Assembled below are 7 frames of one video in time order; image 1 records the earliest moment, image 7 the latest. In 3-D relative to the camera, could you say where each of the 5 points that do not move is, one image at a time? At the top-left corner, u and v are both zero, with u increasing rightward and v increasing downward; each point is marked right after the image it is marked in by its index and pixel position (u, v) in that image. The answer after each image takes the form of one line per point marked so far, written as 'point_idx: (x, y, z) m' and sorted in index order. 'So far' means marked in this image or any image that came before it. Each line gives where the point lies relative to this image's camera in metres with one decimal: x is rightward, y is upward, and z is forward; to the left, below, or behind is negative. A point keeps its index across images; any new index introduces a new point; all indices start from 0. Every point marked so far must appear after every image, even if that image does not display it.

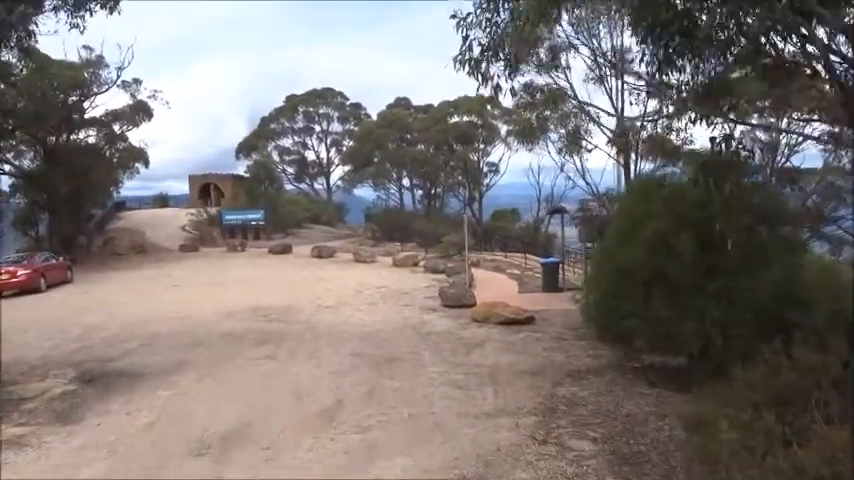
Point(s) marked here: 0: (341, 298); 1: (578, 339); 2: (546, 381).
0: (-1.6, -1.1, +15.4) m
1: (+2.1, -1.4, +11.5) m
2: (+1.2, -1.4, +8.3) m
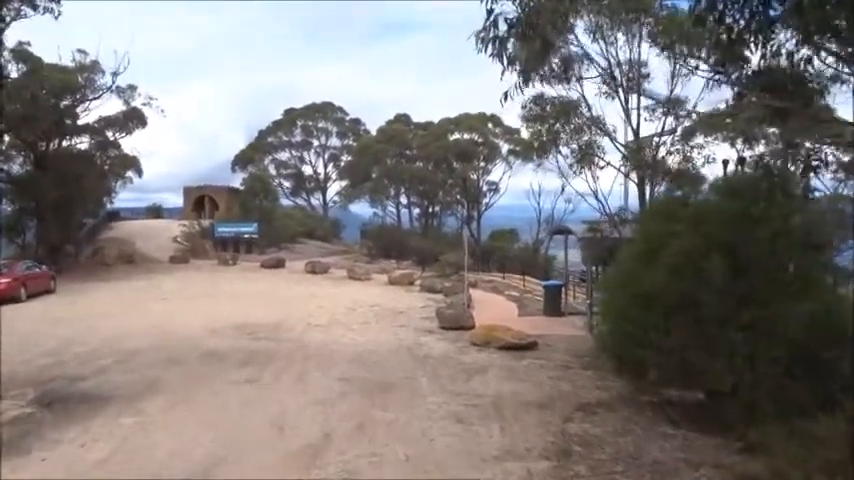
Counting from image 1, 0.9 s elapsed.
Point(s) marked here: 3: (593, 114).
0: (-1.7, -1.4, +14.7) m
1: (+2.1, -1.7, +10.8) m
2: (+1.2, -1.6, +7.6) m
3: (+2.3, +1.8, +11.3) m
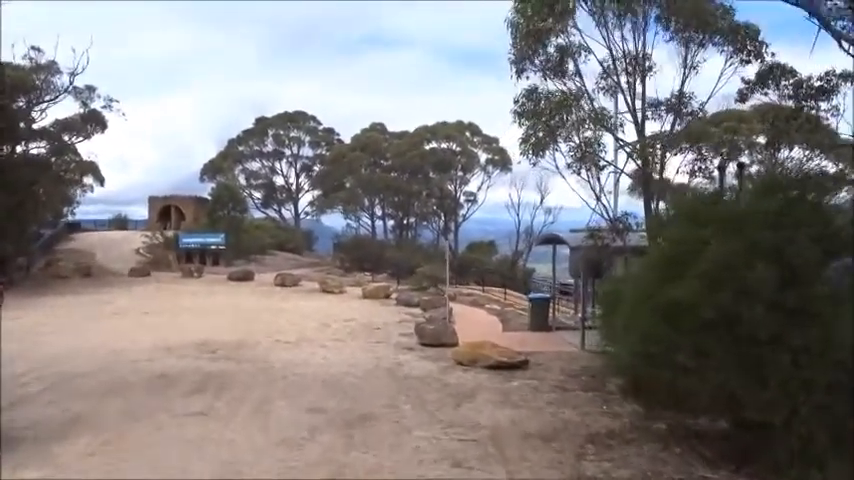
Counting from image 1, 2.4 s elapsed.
0: (-2.0, -1.5, +13.4) m
1: (+1.8, -1.8, +9.7) m
2: (+1.1, -1.6, +6.4) m
3: (+2.1, +1.7, +10.3) m
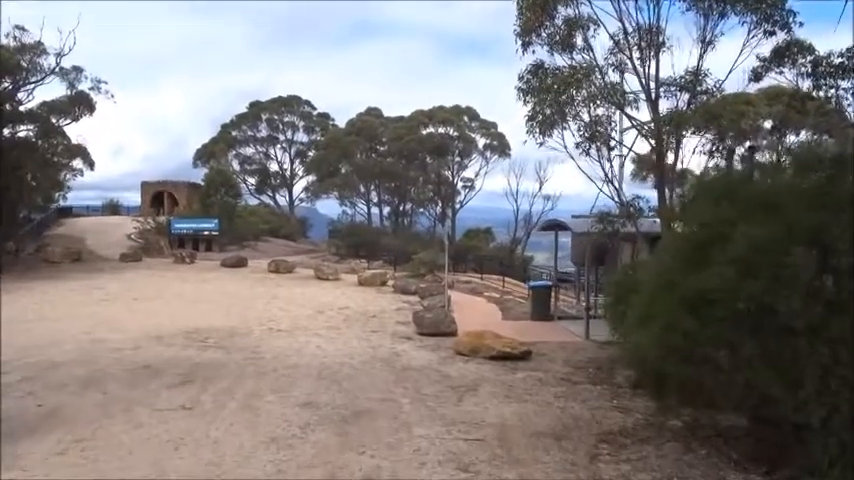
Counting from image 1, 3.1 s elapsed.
0: (-2.0, -1.3, +12.9) m
1: (+1.8, -1.6, +9.2) m
2: (+1.1, -1.5, +5.9) m
3: (+2.1, +1.9, +9.7) m
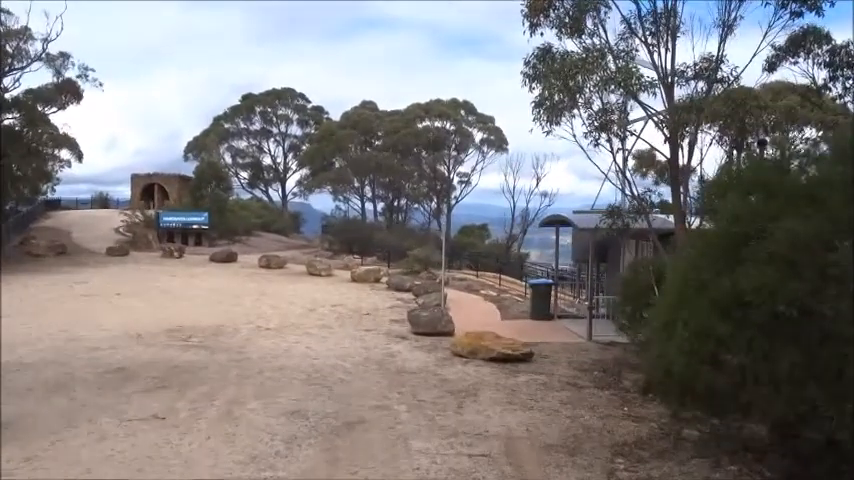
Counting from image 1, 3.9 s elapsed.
0: (-2.1, -1.2, +12.3) m
1: (+1.8, -1.6, +8.6) m
2: (+1.1, -1.5, +5.3) m
3: (+2.1, +1.9, +9.2) m
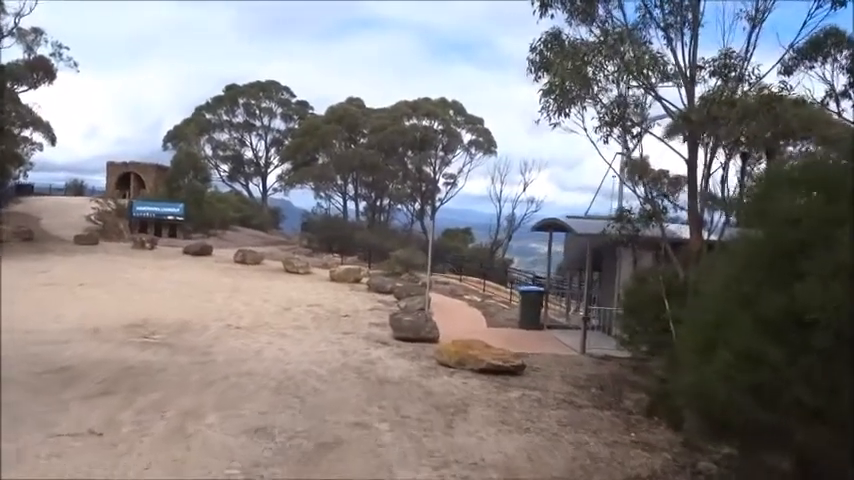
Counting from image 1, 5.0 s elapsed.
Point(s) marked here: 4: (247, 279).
0: (-2.3, -1.1, +11.4) m
1: (+1.6, -1.6, +7.8) m
2: (+1.0, -1.5, +4.5) m
3: (+2.1, +1.9, +8.4) m
4: (-3.7, -0.8, +17.1) m
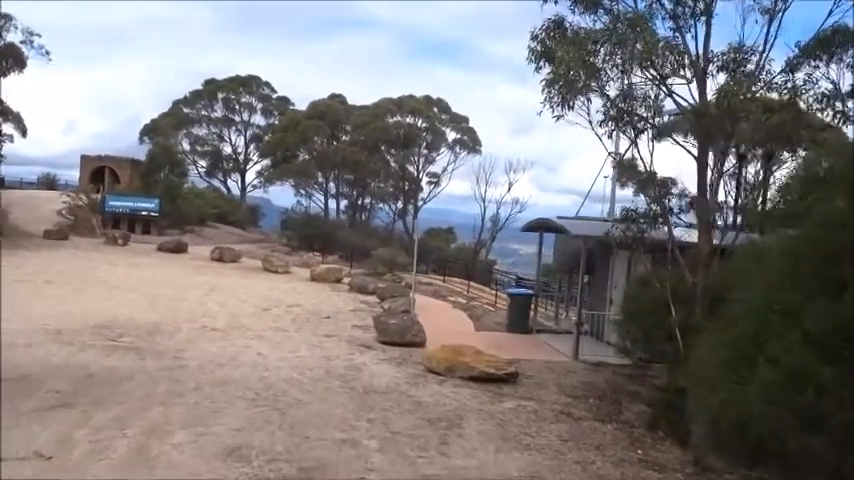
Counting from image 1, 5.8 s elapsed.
0: (-2.5, -1.0, +10.8) m
1: (+1.6, -1.7, +7.3) m
2: (+1.0, -1.5, +4.0) m
3: (+2.0, +1.9, +7.9) m
4: (-4.0, -0.7, +16.4) m
